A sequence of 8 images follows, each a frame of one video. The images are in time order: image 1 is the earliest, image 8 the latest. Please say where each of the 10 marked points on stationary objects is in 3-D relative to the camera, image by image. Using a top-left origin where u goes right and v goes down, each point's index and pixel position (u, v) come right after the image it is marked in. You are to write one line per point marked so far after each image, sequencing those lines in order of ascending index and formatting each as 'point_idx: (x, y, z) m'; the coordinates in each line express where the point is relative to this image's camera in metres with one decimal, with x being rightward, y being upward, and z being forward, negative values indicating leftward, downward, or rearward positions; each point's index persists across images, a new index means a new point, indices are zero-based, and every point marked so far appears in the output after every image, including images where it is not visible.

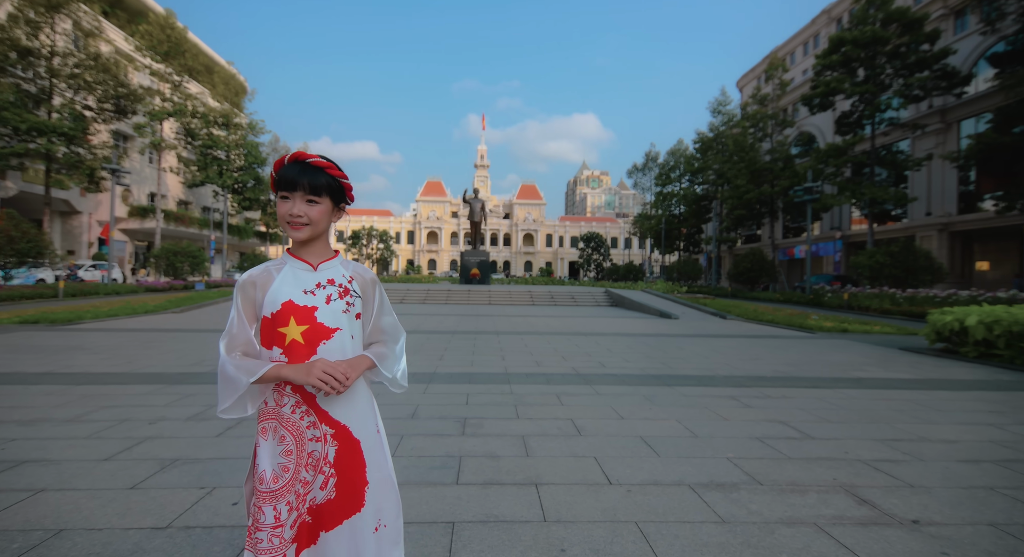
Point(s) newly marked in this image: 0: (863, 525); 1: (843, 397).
0: (+1.9, -1.3, +2.7) m
1: (+3.7, -1.3, +5.8) m
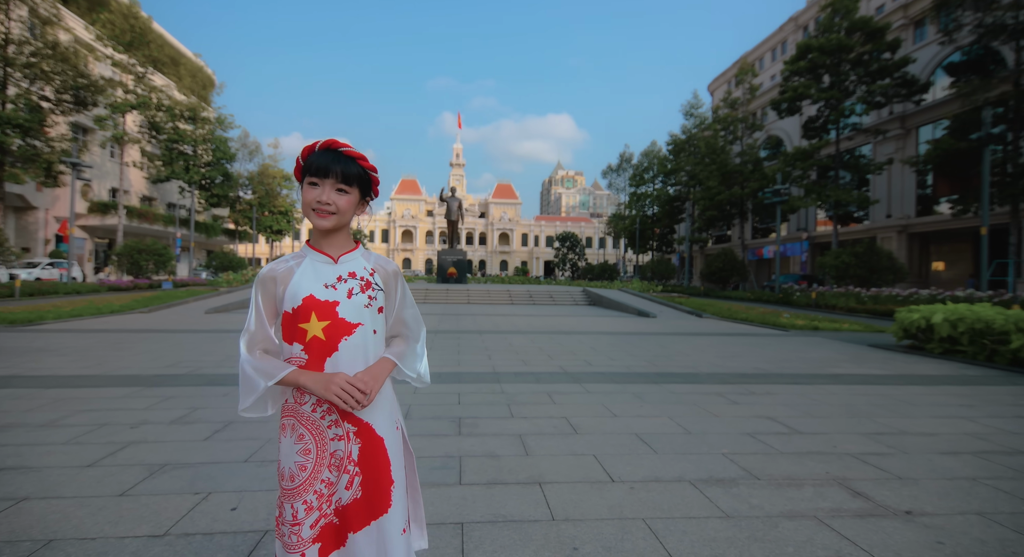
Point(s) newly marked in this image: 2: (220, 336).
0: (+1.9, -1.3, +2.8) m
1: (+3.6, -1.3, +6.0) m
2: (-5.4, -1.1, +9.6) m
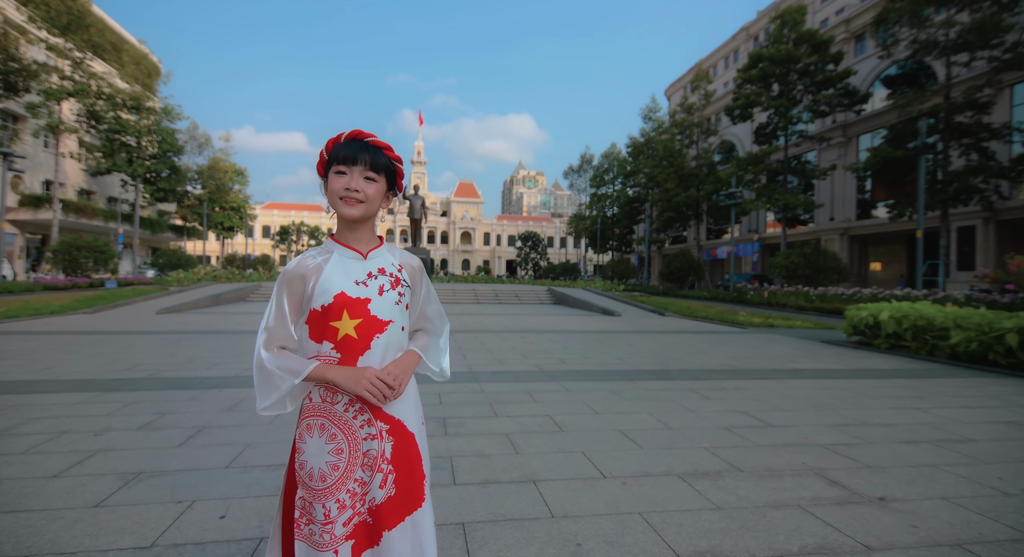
0: (+1.9, -1.3, +3.0) m
1: (+3.3, -1.3, +6.2) m
2: (-5.9, -1.1, +9.2) m
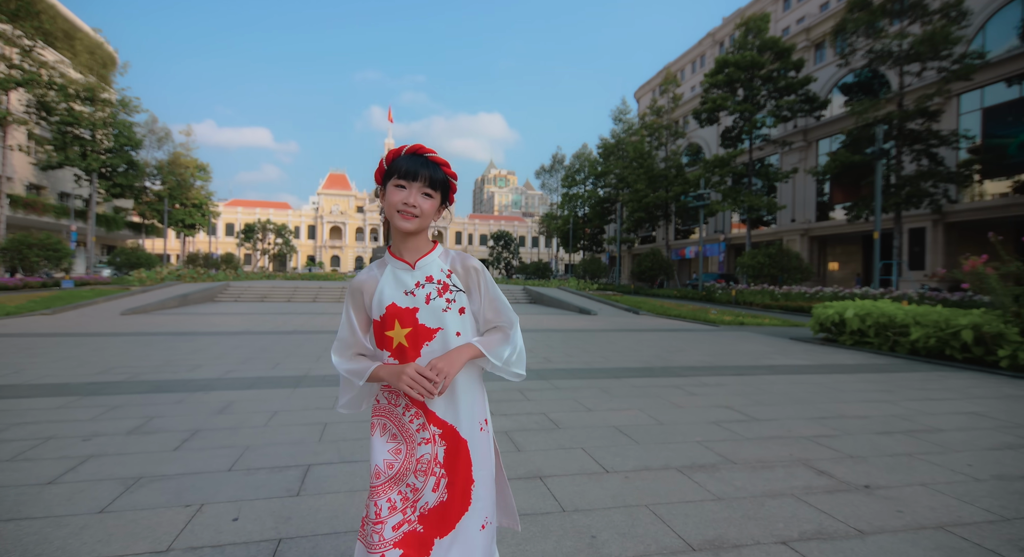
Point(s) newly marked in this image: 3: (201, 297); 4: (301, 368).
0: (+1.9, -1.3, +3.1) m
1: (+3.2, -1.3, +6.5) m
2: (-6.2, -1.1, +8.9) m
3: (-11.2, -0.7, +18.6) m
4: (-2.7, -1.2, +6.7) m
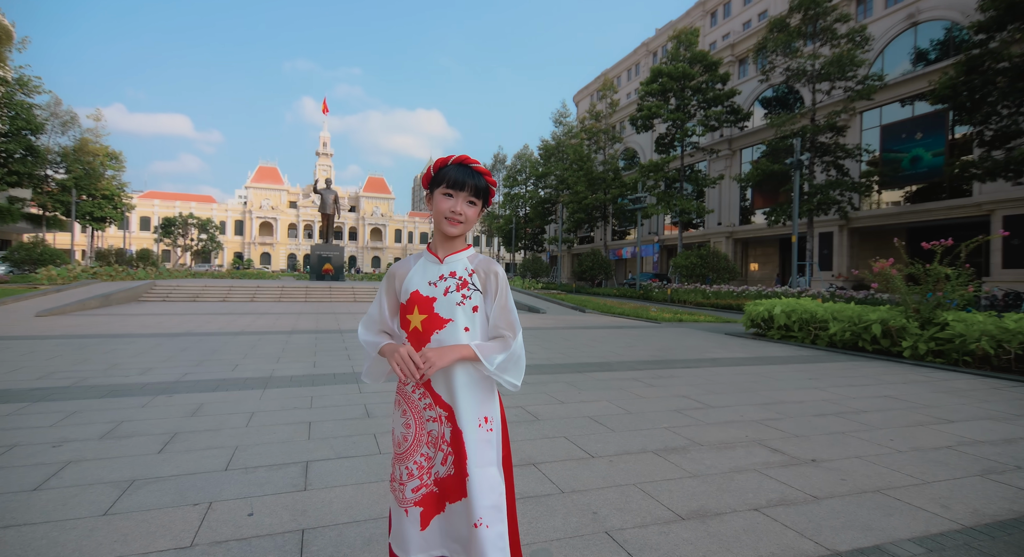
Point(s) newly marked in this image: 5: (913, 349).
0: (+1.9, -1.3, +3.6) m
1: (+2.7, -1.3, +7.1) m
2: (-6.9, -1.0, +8.3) m
3: (-13.0, -0.6, +17.3) m
4: (-3.1, -1.2, +6.5) m
5: (+6.7, -1.2, +8.7) m
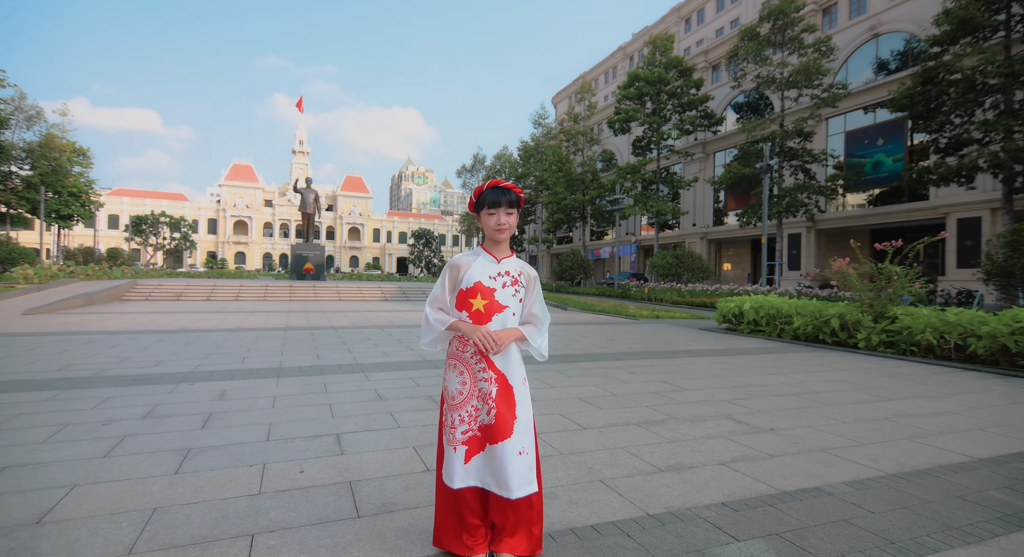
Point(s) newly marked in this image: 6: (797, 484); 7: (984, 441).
0: (+1.9, -1.3, +4.2) m
1: (+2.6, -1.3, +7.7) m
2: (-7.1, -1.0, +8.6) m
3: (-13.6, -0.6, +17.3) m
4: (-3.2, -1.1, +6.9) m
5: (+6.5, -1.1, +9.5) m
6: (+1.7, -1.3, +3.2) m
7: (+3.8, -1.3, +4.2) m
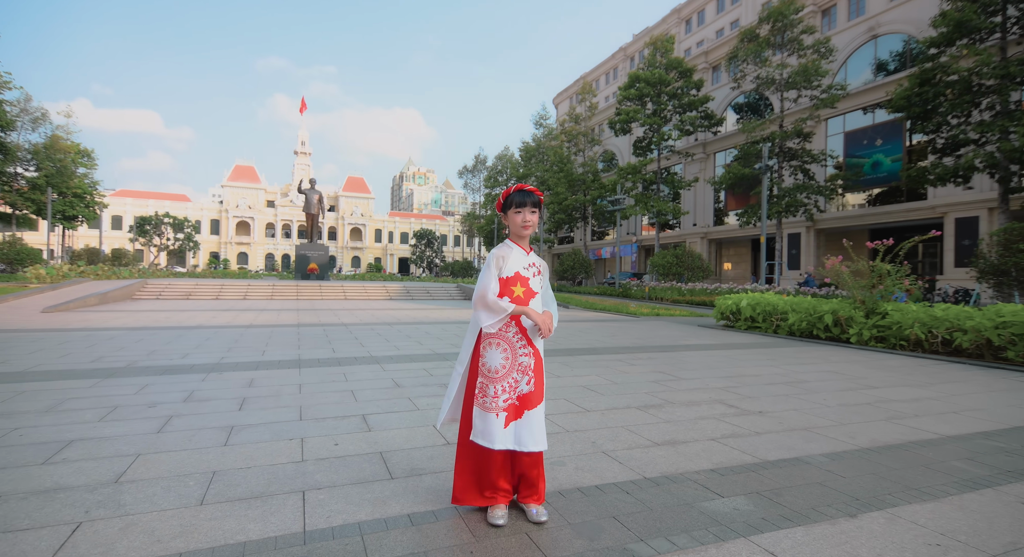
0: (+2.0, -1.2, +4.6) m
1: (+2.7, -1.2, +8.1) m
2: (-7.0, -1.0, +9.0) m
3: (-13.4, -0.6, +17.7) m
4: (-3.1, -1.1, +7.3) m
5: (+6.6, -1.1, +9.9) m
6: (+1.8, -1.2, +3.6) m
7: (+3.9, -1.3, +4.5) m
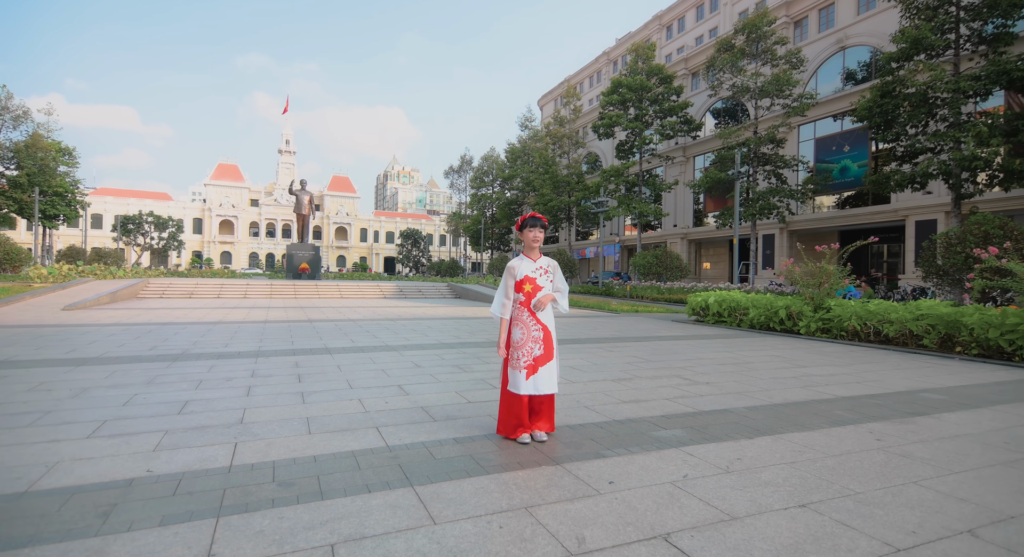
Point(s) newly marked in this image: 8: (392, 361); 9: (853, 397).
0: (+2.0, -1.2, +5.9) m
1: (+2.6, -1.2, +9.4) m
2: (-7.1, -1.0, +10.0) m
3: (-13.8, -0.5, +18.5) m
4: (-3.2, -1.1, +8.5) m
5: (+6.5, -1.1, +11.3) m
6: (+1.9, -1.2, +4.9) m
7: (+3.9, -1.3, +5.9) m
8: (-1.6, -1.1, +7.0) m
9: (+3.6, -1.3, +5.4) m
